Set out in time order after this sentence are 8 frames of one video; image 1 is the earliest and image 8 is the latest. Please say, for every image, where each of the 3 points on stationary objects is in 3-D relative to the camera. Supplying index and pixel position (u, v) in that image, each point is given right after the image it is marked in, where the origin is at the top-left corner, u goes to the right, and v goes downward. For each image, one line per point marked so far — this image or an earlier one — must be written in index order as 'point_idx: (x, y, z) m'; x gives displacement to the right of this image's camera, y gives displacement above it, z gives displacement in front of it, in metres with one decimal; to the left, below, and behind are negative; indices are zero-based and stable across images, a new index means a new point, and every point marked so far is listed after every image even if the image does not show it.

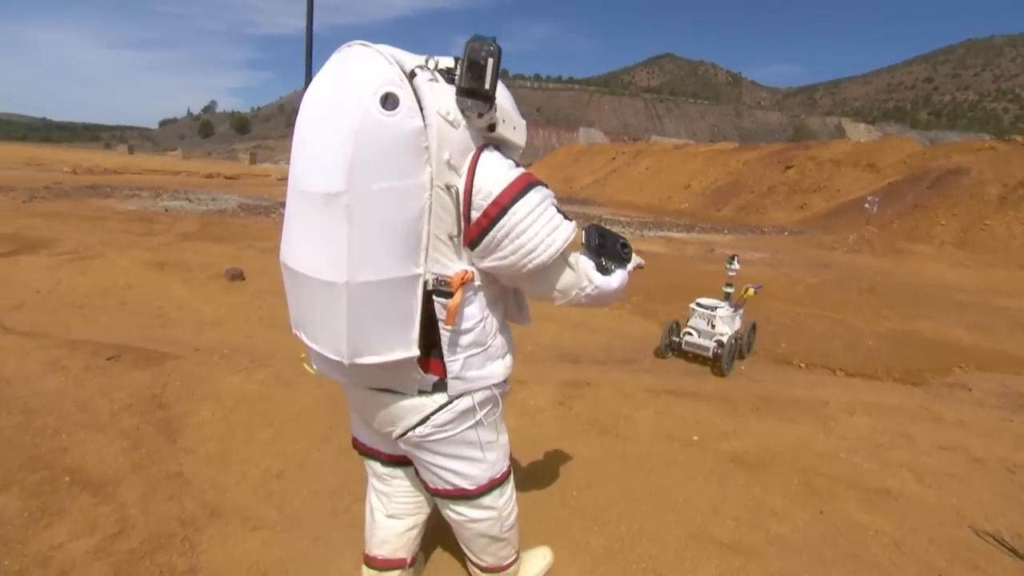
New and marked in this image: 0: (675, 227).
0: (+6.2, +2.3, +19.8) m
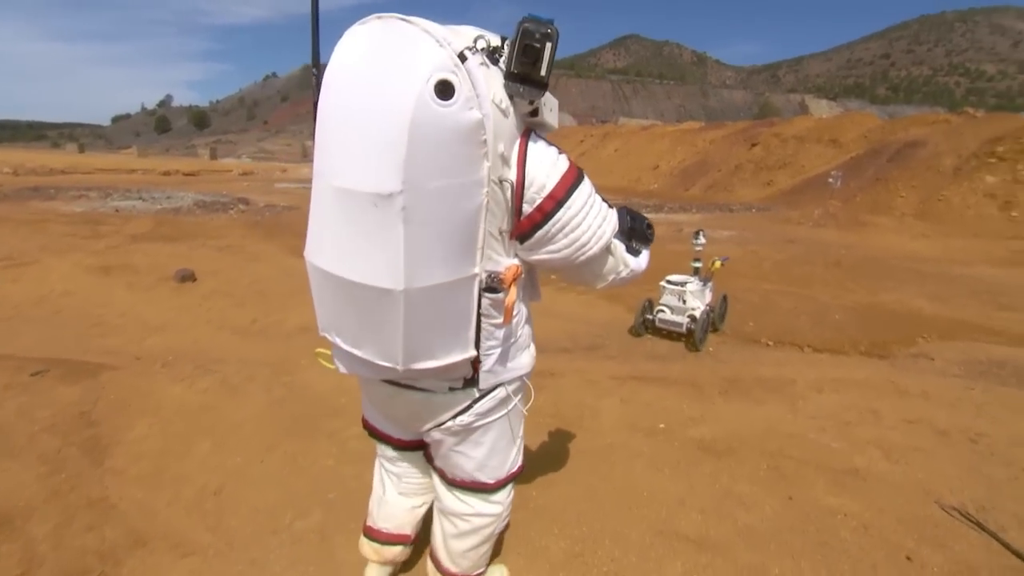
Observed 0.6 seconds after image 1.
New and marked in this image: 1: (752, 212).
0: (+5.0, +3.0, +19.8) m
1: (+8.8, +2.8, +19.0) m
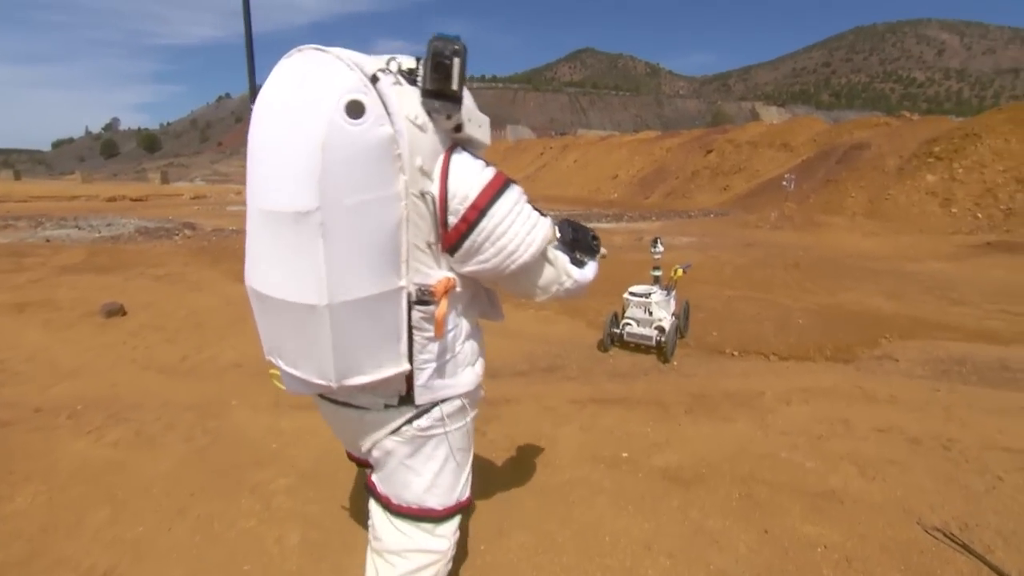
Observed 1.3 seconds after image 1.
0: (+3.5, +2.7, +19.7) m
1: (+7.3, +2.6, +19.2) m
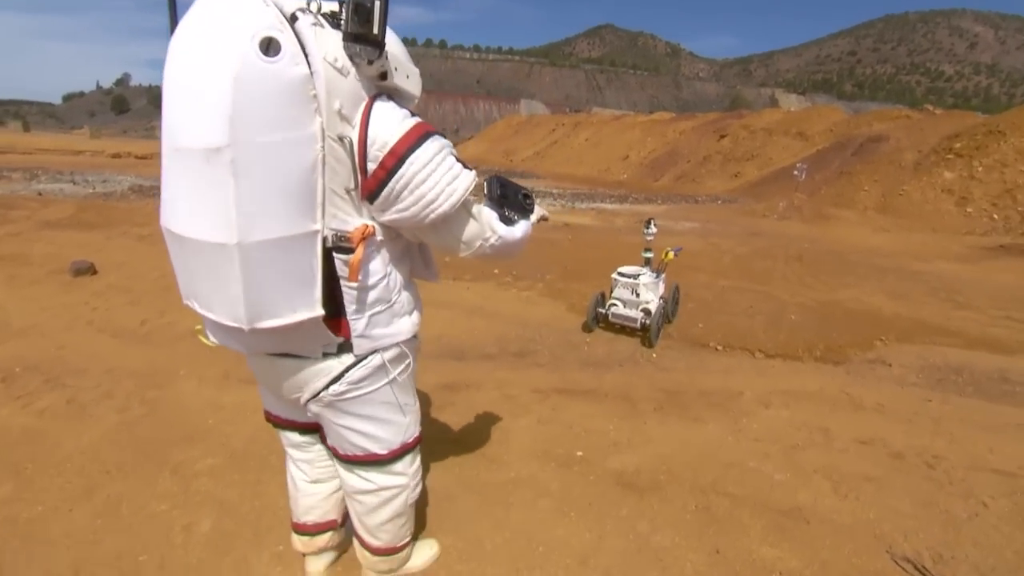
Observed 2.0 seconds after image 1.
0: (+3.5, +3.3, +19.2) m
1: (+7.3, +3.0, +18.7) m
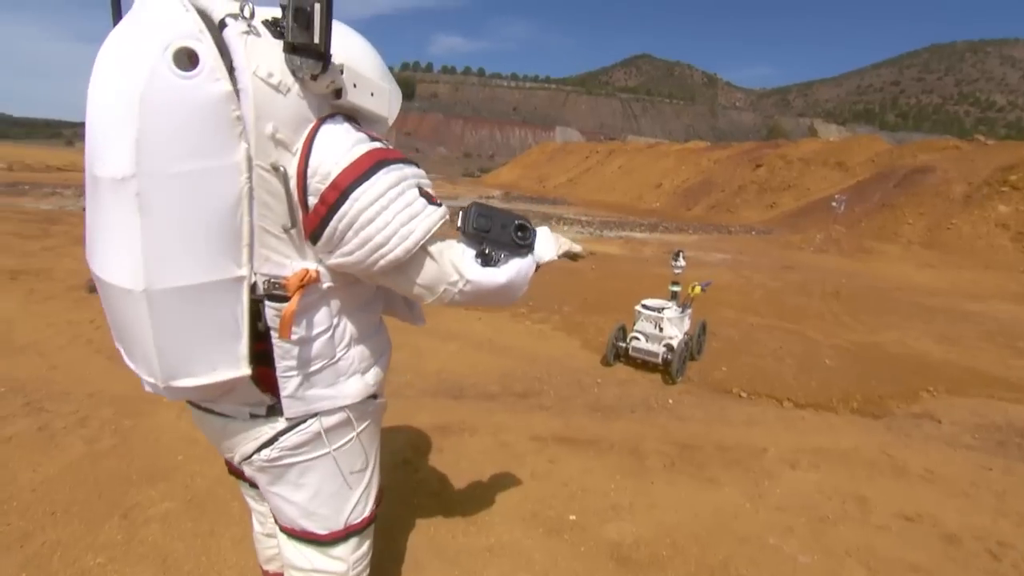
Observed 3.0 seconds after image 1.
0: (+4.5, +2.2, +18.7) m
1: (+8.2, +1.9, +18.0) m
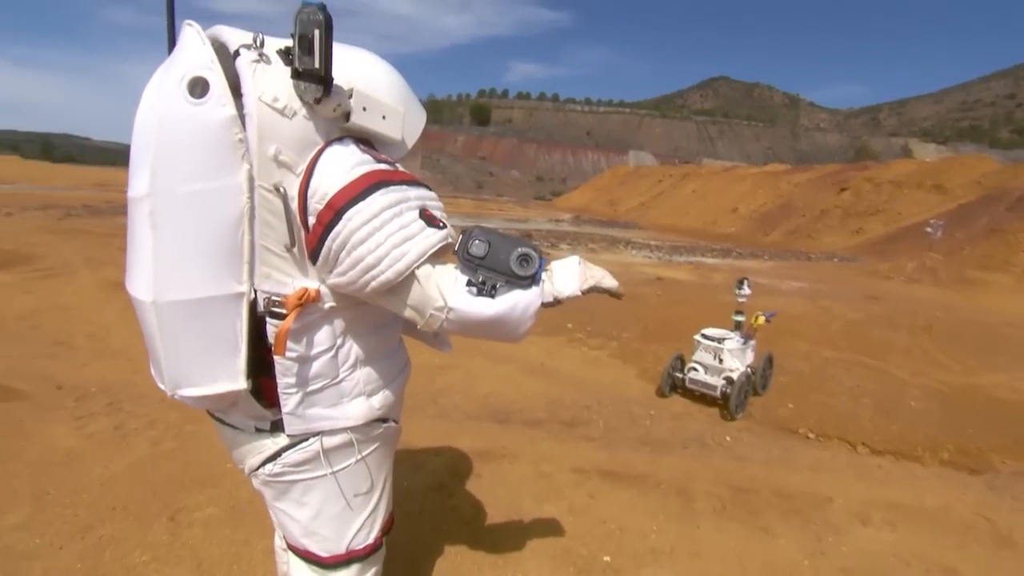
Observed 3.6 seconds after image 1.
0: (+6.7, +1.2, +18.0) m
1: (+10.3, +0.8, +16.7) m
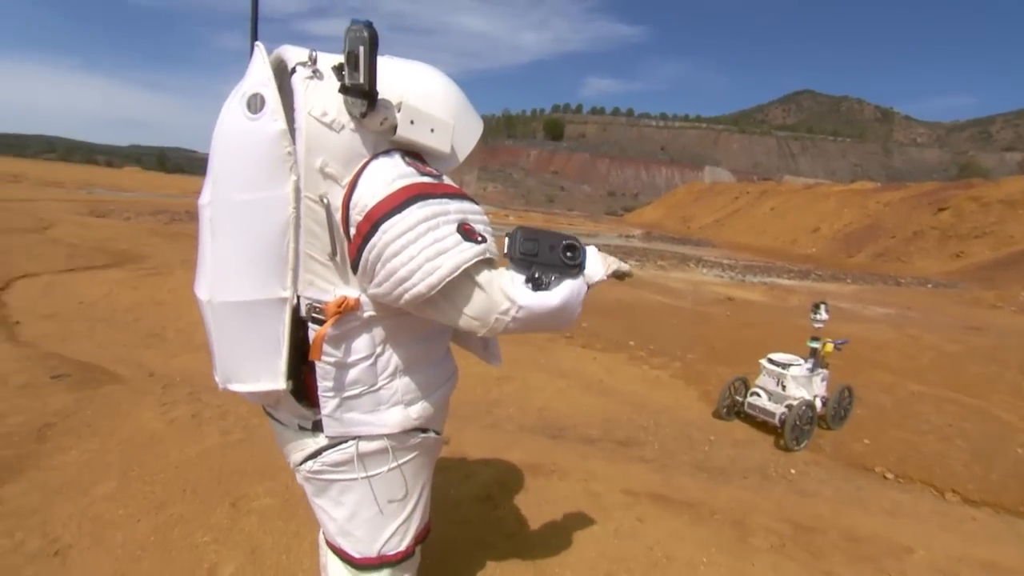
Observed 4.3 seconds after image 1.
0: (+8.9, +0.5, +17.0) m
1: (+12.3, 0.0, +15.3) m
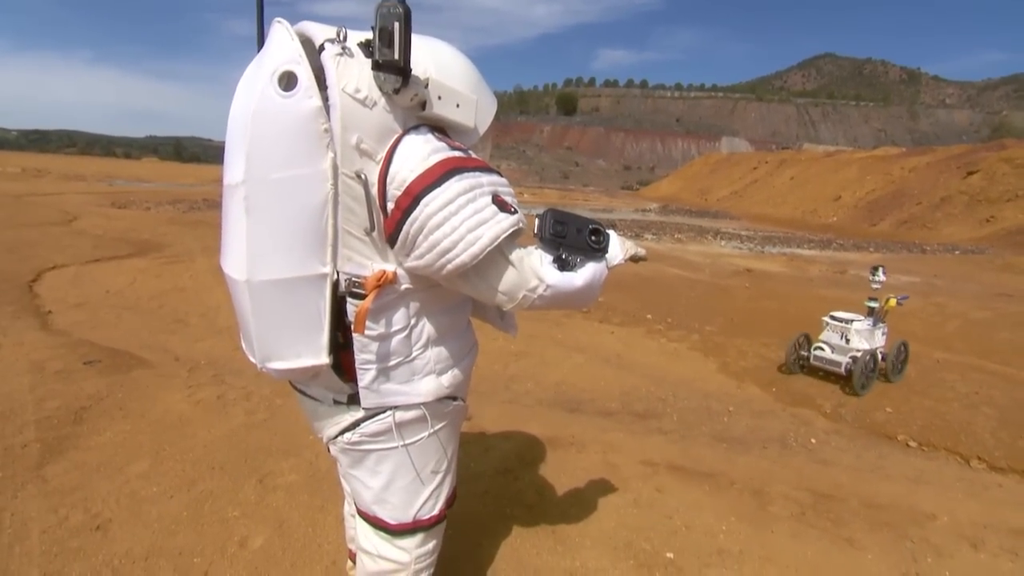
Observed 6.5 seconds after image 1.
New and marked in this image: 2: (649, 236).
0: (+9.4, +1.4, +16.7) m
1: (+12.7, +0.9, +14.9) m
2: (+4.3, +1.6, +16.5) m
